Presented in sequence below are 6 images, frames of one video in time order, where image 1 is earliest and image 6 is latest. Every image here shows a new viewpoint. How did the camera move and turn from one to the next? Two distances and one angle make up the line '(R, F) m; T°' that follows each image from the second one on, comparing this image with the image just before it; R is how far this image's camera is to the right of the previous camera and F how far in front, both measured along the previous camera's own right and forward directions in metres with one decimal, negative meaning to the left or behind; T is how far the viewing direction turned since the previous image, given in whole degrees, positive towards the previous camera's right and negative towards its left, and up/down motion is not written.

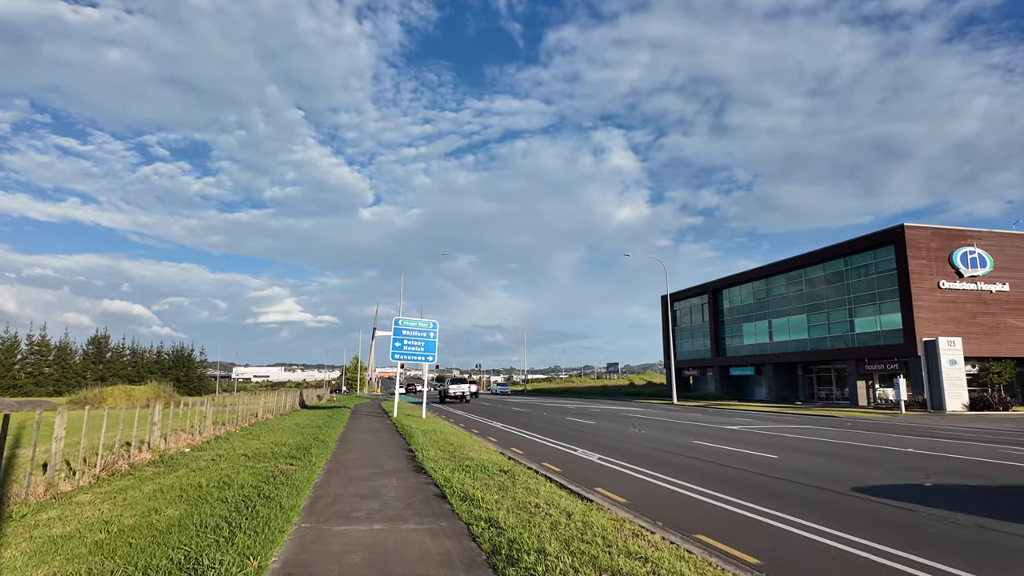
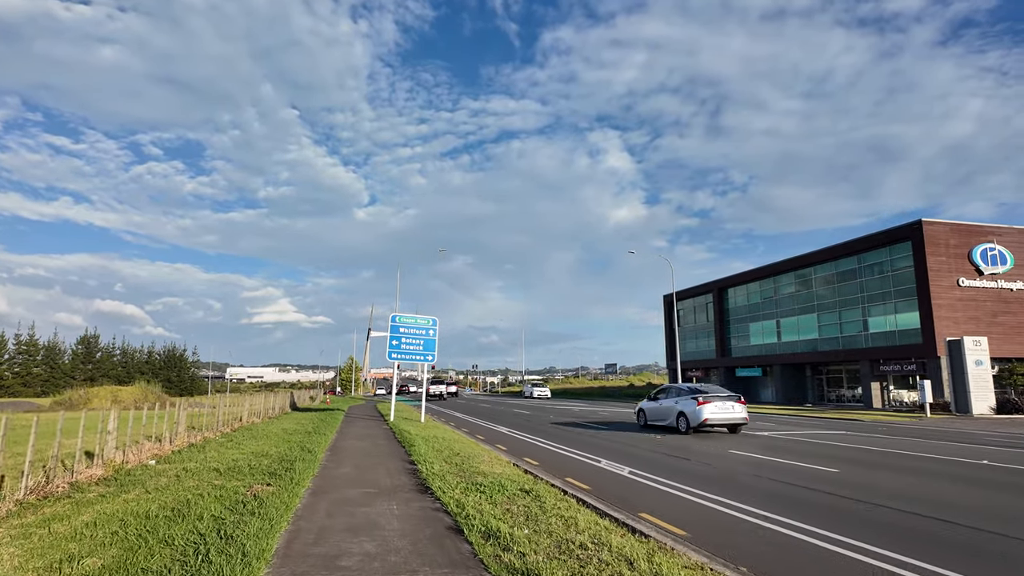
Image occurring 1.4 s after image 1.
(-0.4, +1.6) m; 0°
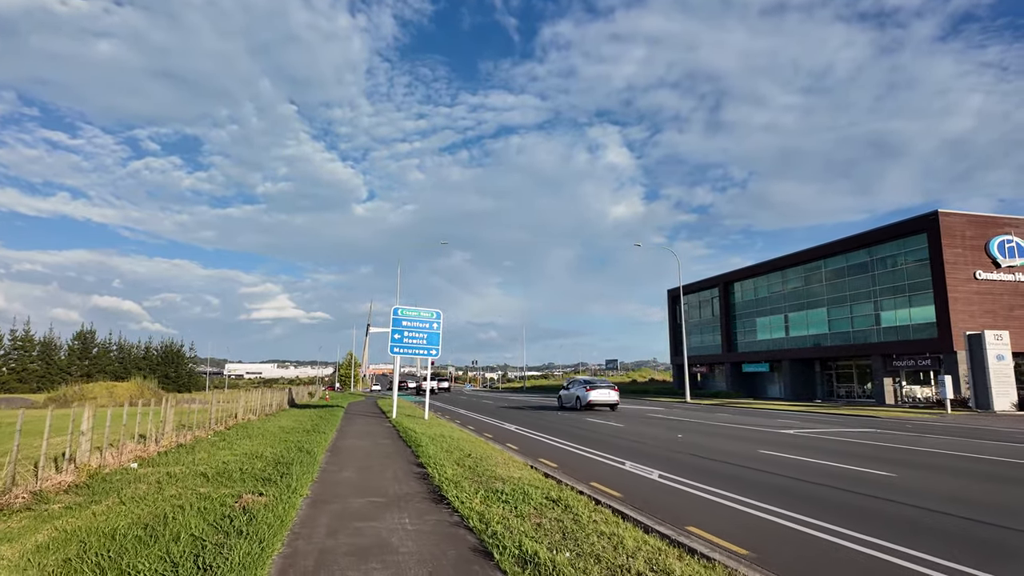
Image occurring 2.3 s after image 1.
(-0.3, +1.0) m; 0°
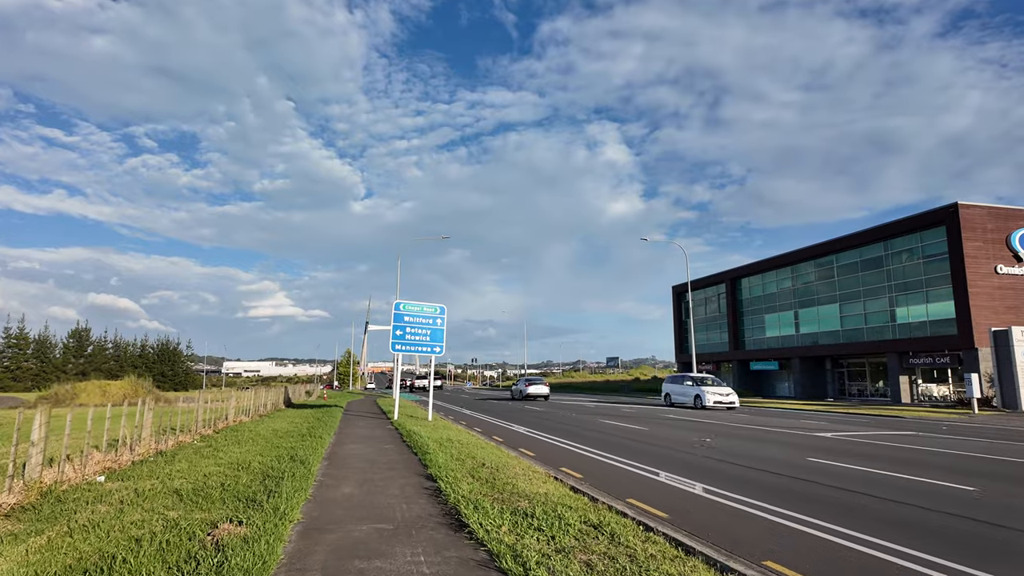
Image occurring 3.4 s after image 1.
(-0.3, +1.2) m; 0°
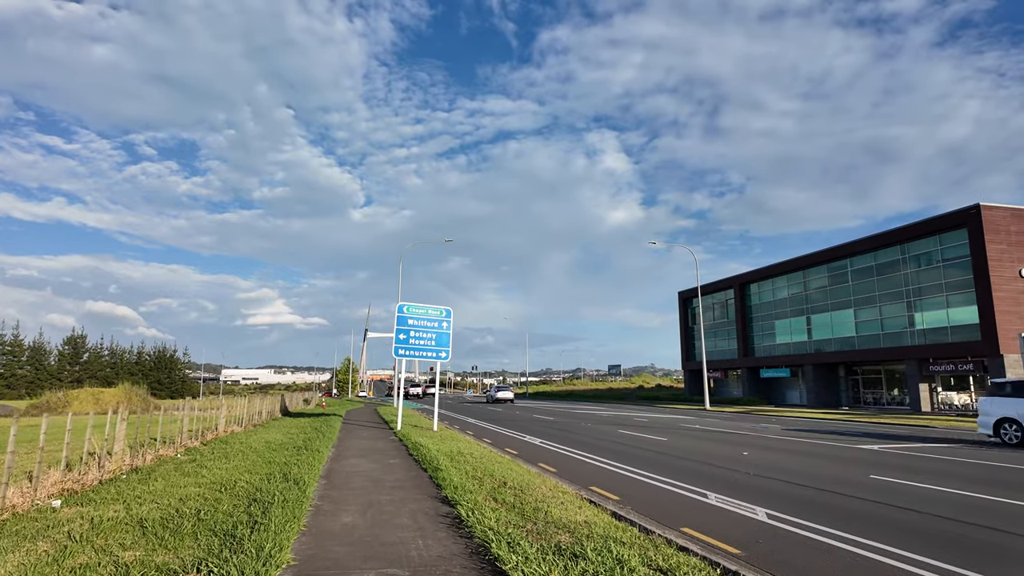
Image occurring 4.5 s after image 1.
(-0.4, +1.2) m; 0°
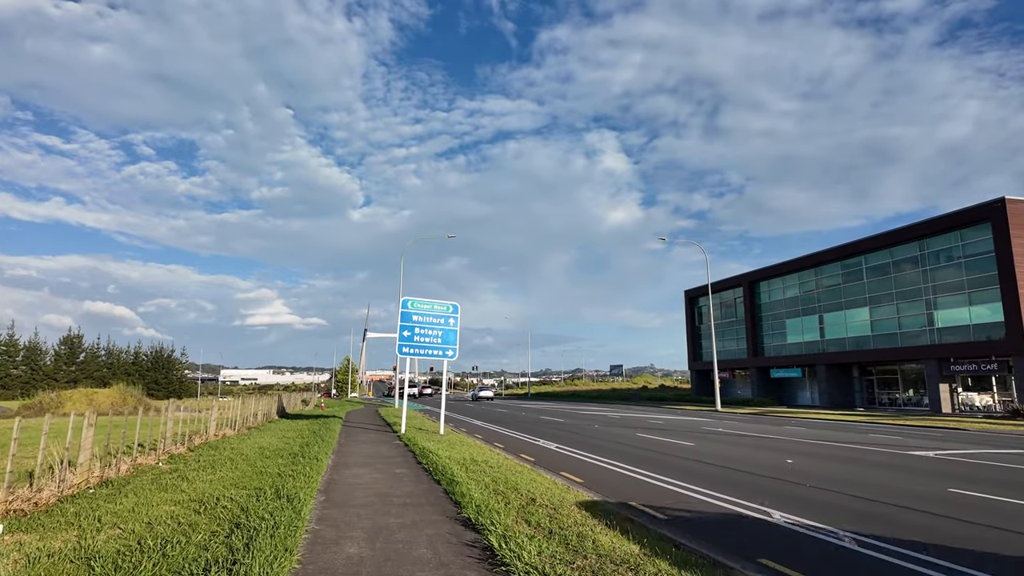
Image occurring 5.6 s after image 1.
(-0.4, +1.2) m; 0°
